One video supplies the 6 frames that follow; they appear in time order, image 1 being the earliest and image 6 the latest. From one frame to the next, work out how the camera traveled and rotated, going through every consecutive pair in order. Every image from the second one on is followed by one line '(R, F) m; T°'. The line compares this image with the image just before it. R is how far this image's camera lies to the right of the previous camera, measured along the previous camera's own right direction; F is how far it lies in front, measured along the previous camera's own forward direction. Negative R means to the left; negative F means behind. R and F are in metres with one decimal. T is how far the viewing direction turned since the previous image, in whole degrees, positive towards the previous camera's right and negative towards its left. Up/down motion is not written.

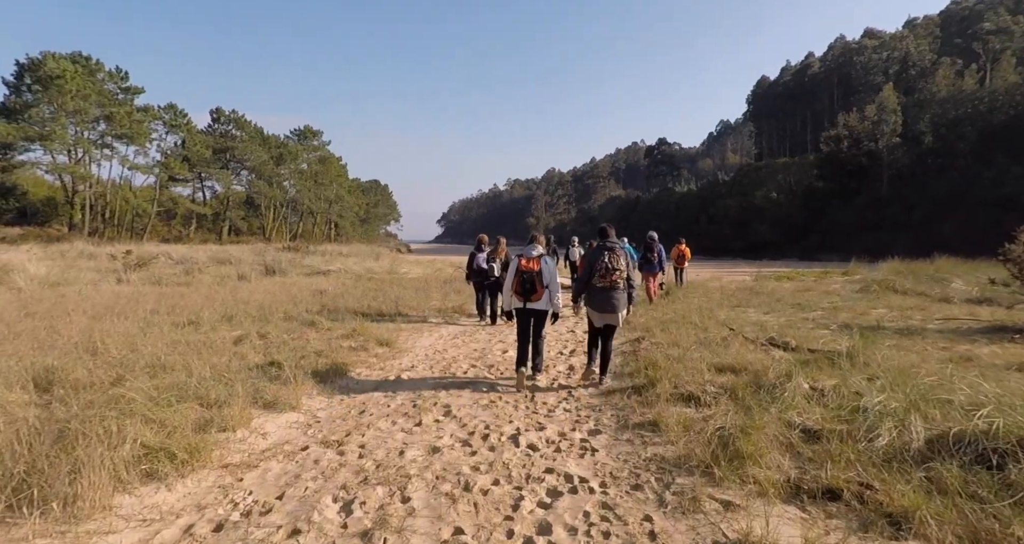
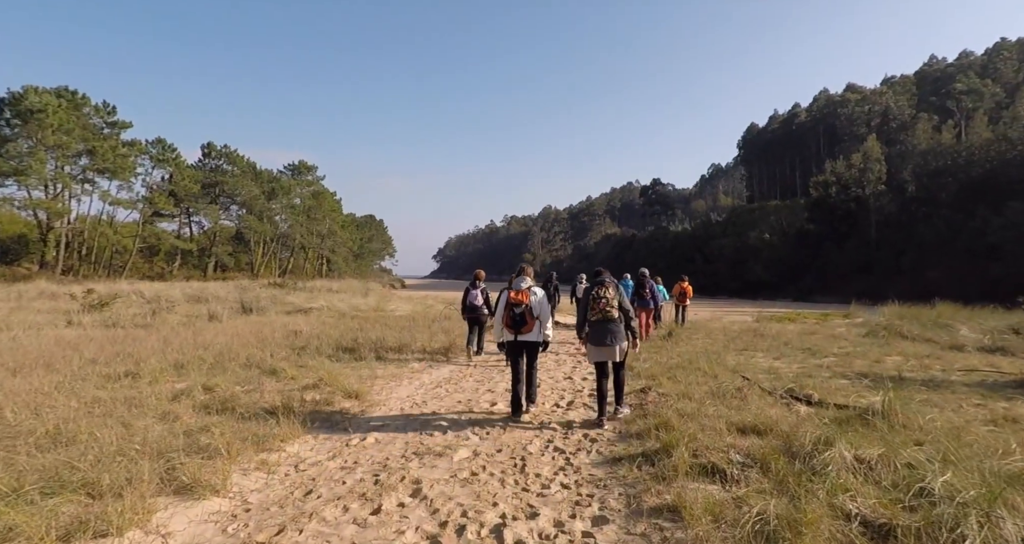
(+0.1, +0.8) m; +1°
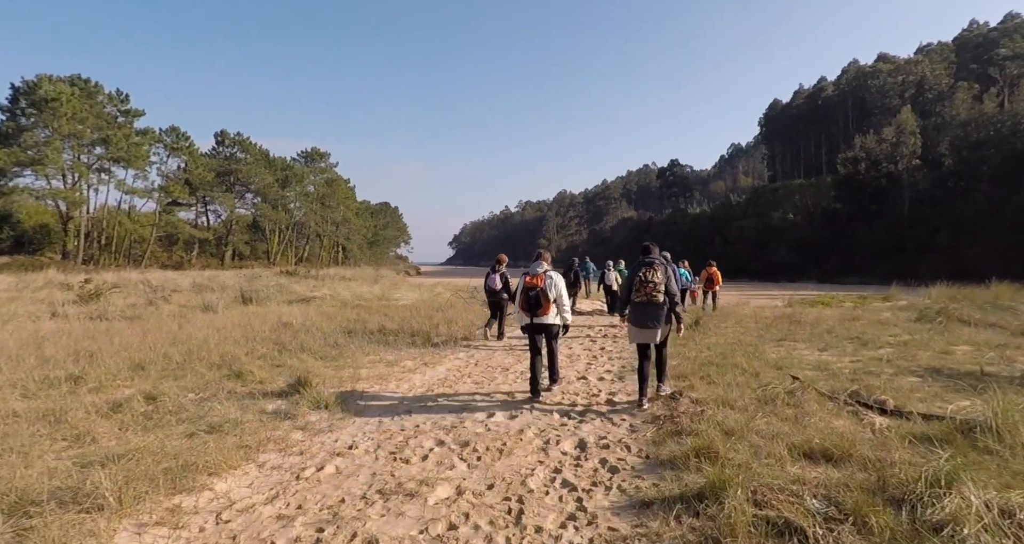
(+0.2, +1.2) m; -2°
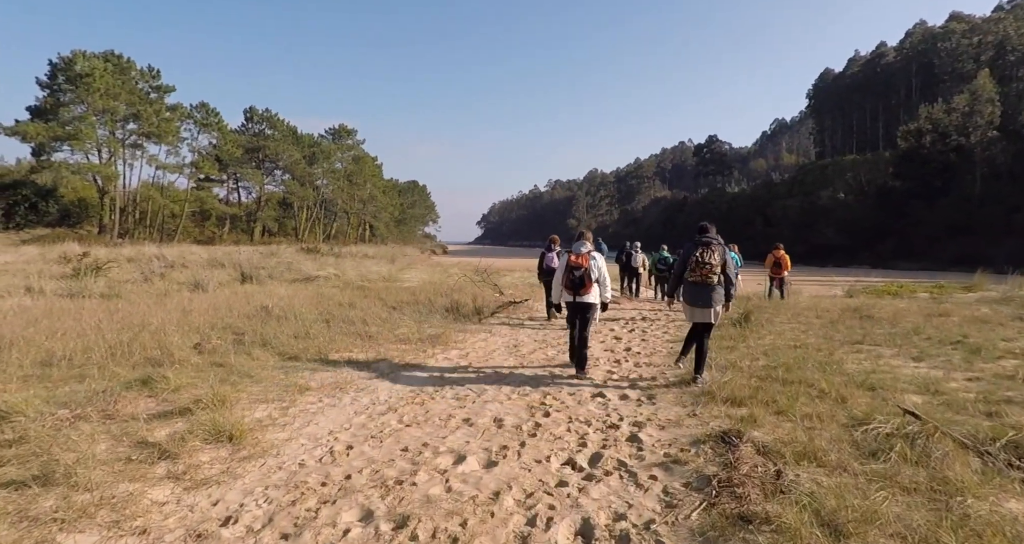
(+0.3, +1.8) m; -3°
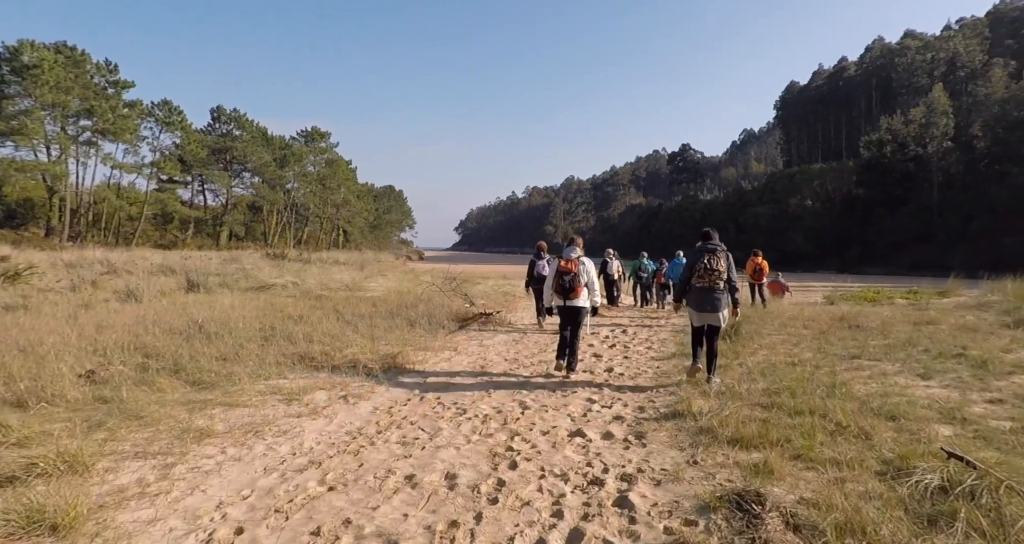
(+0.1, +1.0) m; +3°
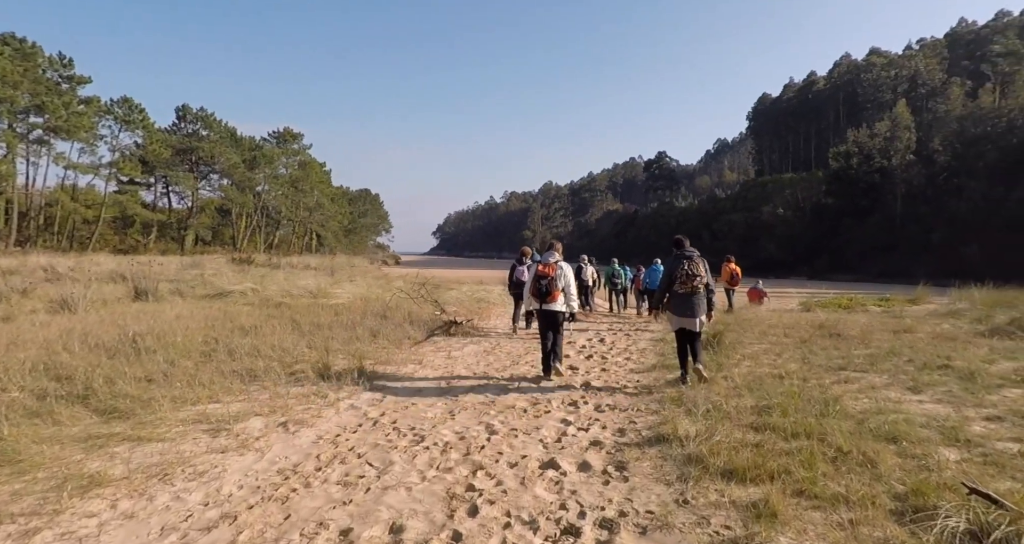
(+0.1, +0.6) m; +2°
